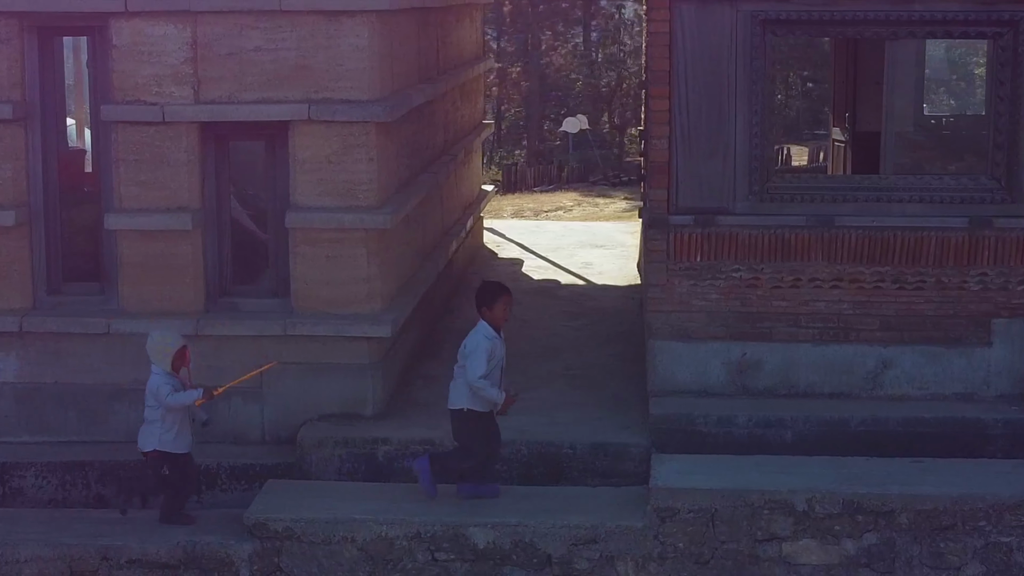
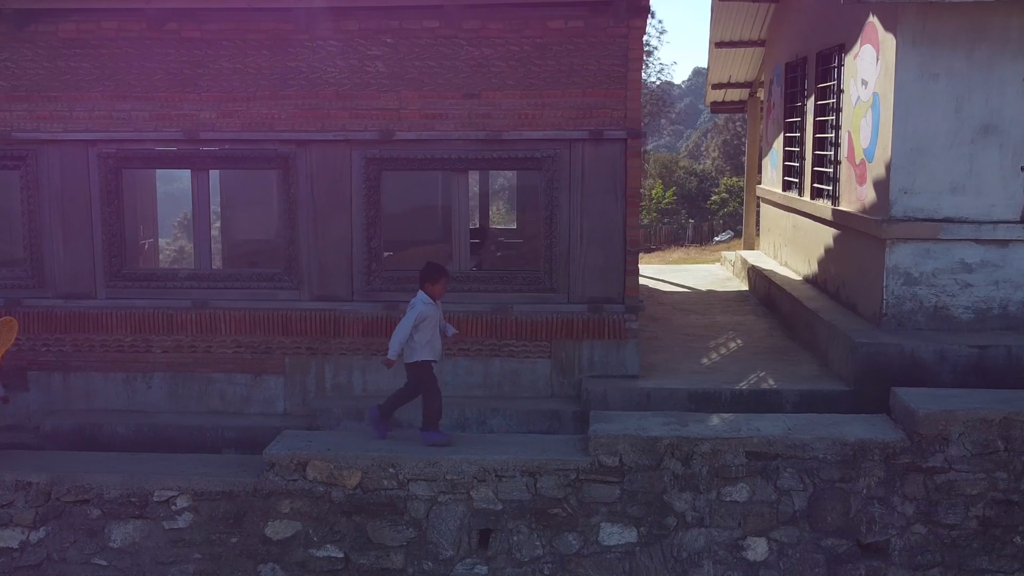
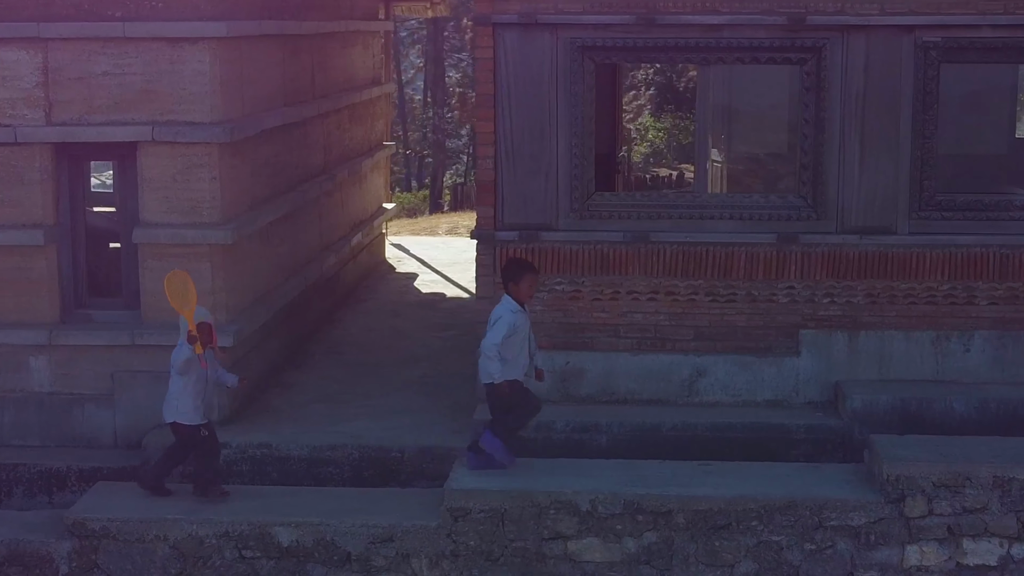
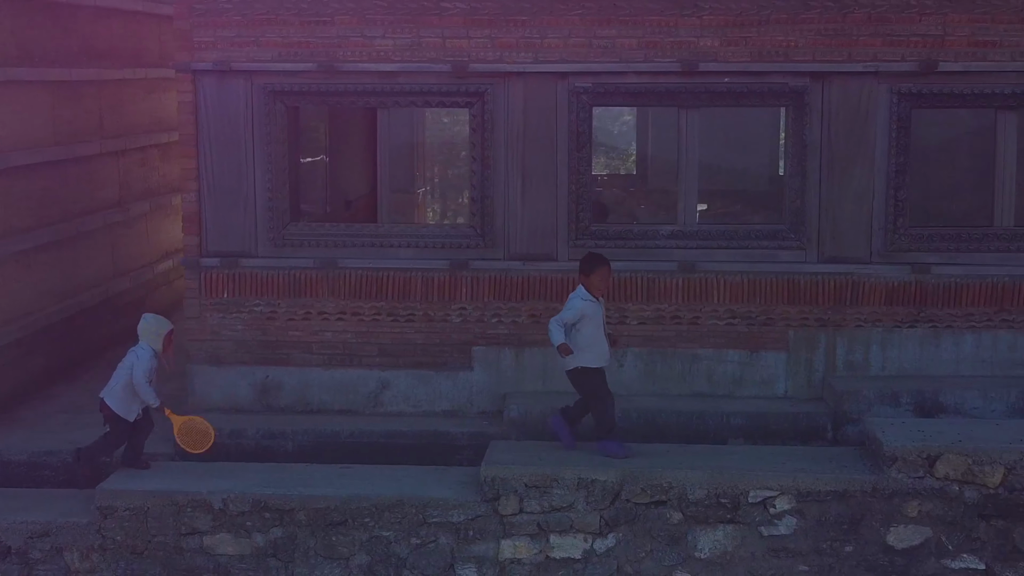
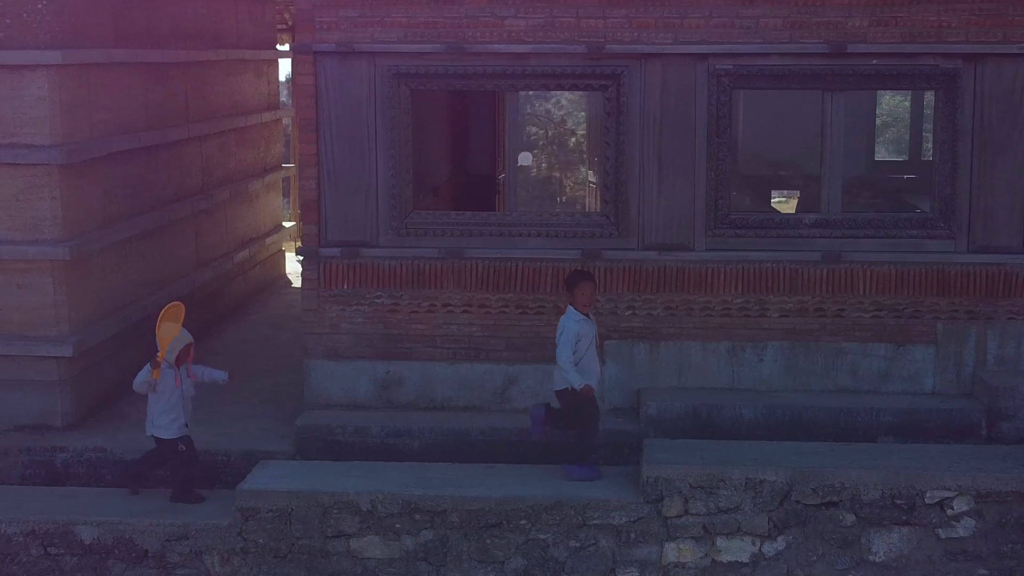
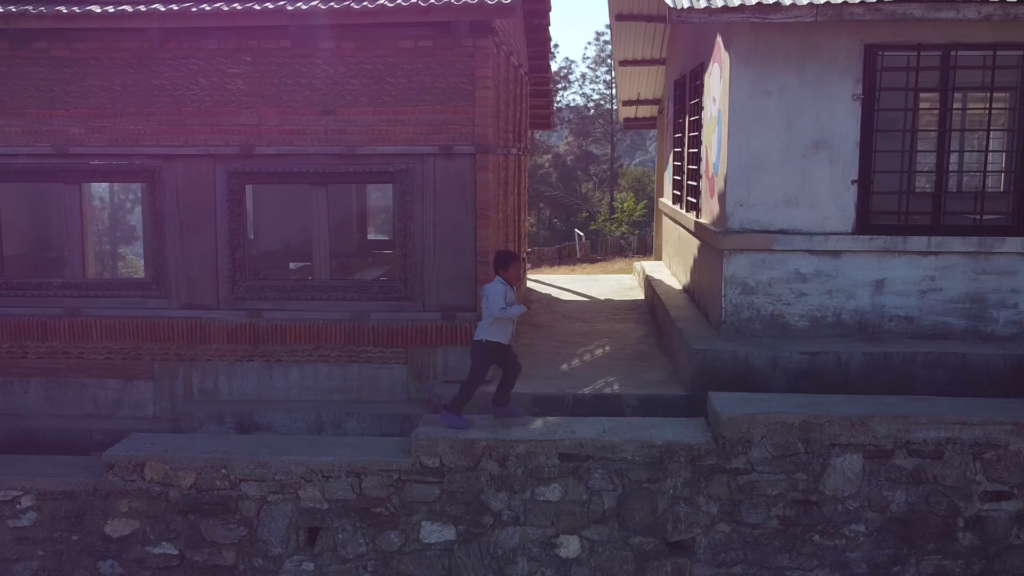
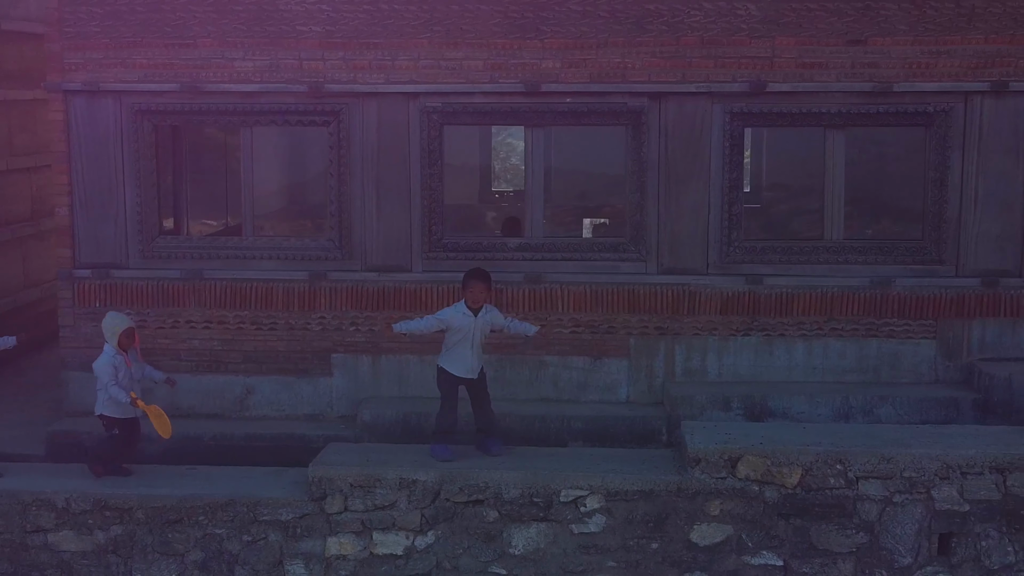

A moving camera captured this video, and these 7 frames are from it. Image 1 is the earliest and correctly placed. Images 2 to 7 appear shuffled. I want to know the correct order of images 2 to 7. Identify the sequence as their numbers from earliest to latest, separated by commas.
3, 5, 4, 7, 2, 6
